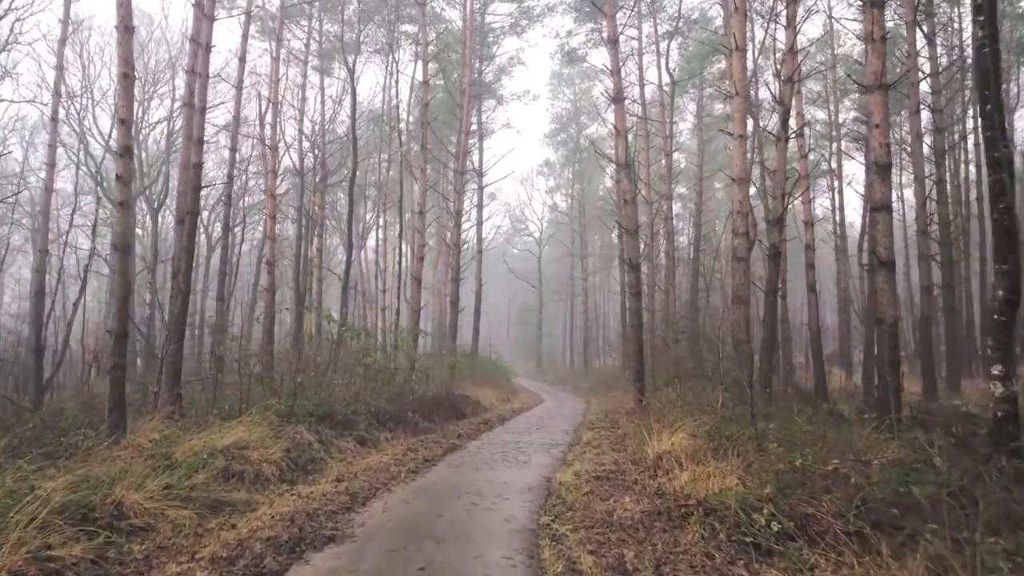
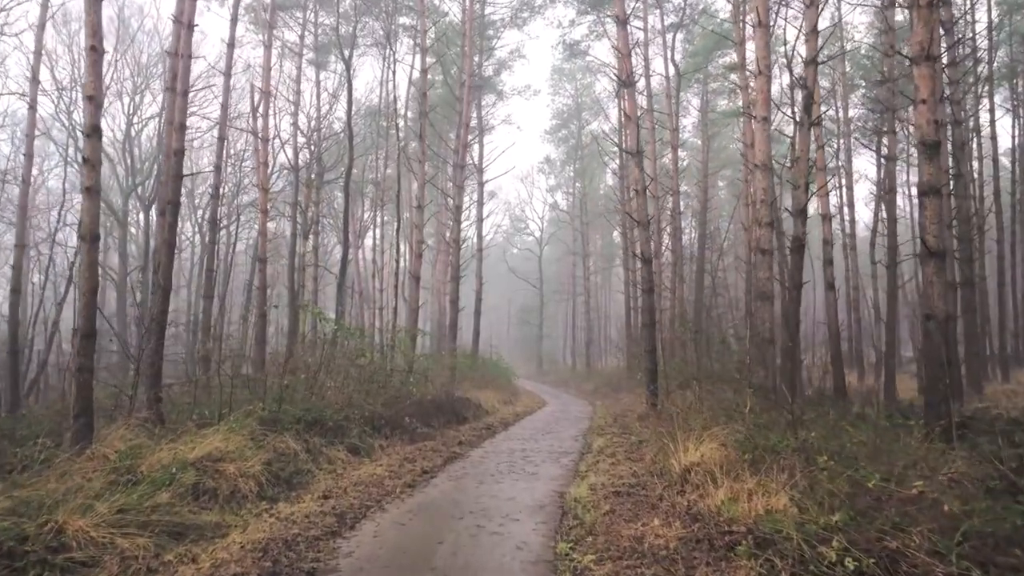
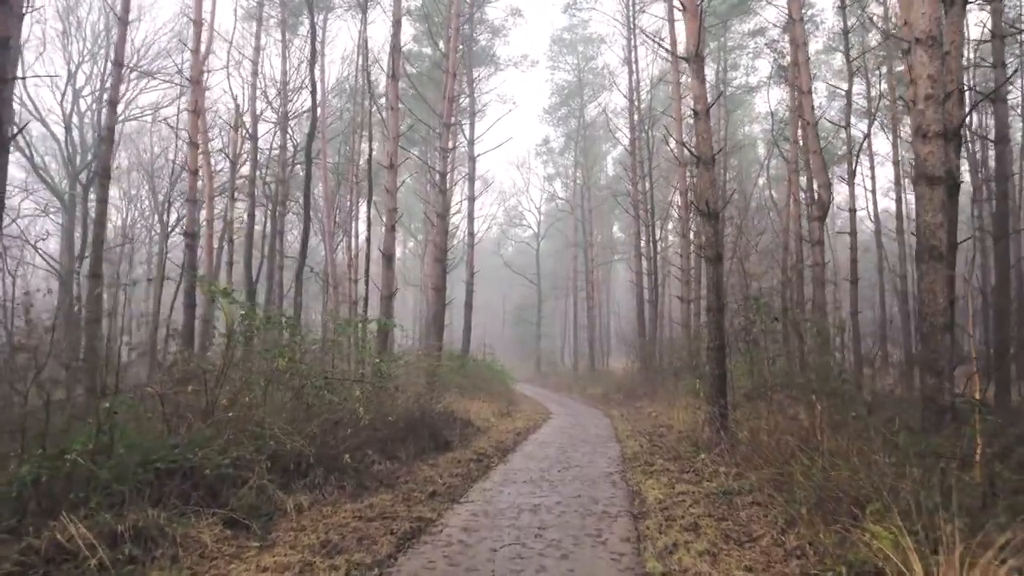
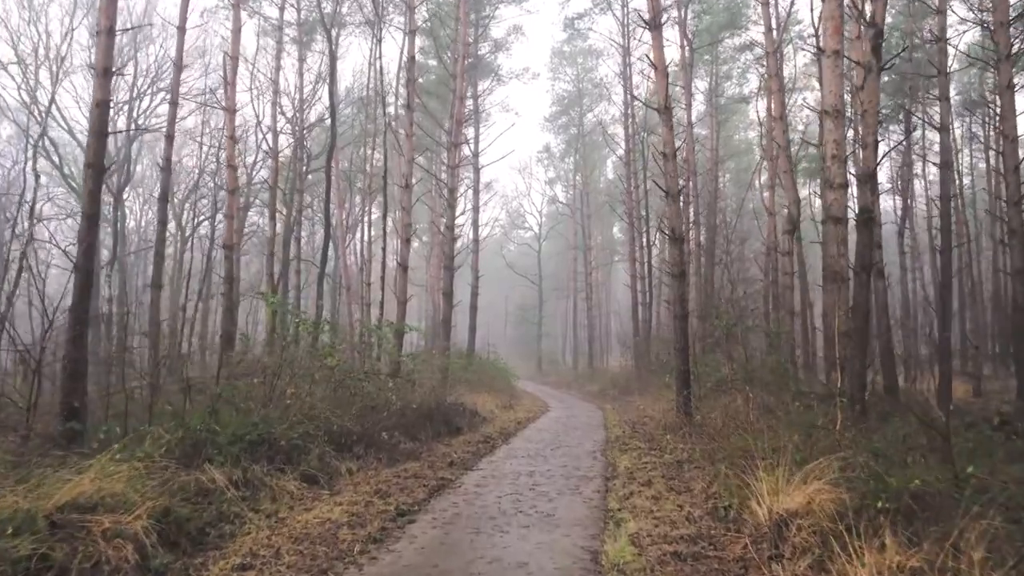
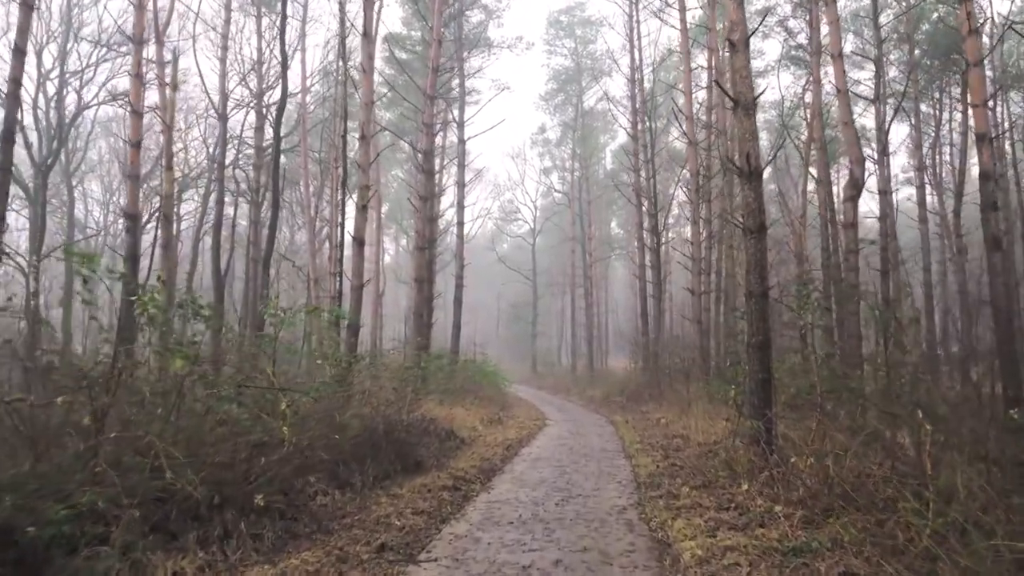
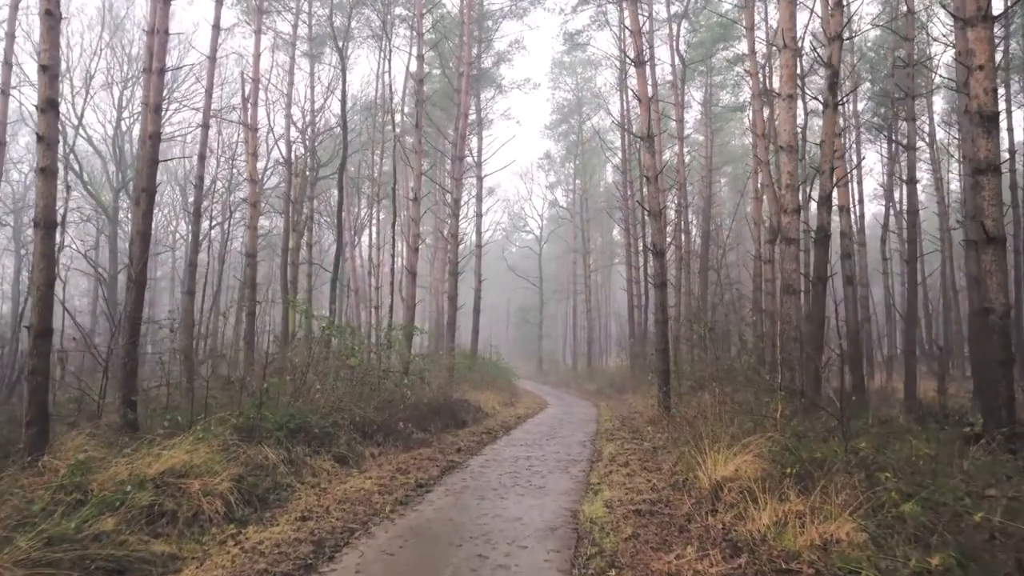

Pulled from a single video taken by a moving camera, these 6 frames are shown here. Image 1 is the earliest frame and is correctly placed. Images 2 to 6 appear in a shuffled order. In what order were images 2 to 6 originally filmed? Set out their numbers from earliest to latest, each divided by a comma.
2, 6, 4, 3, 5
